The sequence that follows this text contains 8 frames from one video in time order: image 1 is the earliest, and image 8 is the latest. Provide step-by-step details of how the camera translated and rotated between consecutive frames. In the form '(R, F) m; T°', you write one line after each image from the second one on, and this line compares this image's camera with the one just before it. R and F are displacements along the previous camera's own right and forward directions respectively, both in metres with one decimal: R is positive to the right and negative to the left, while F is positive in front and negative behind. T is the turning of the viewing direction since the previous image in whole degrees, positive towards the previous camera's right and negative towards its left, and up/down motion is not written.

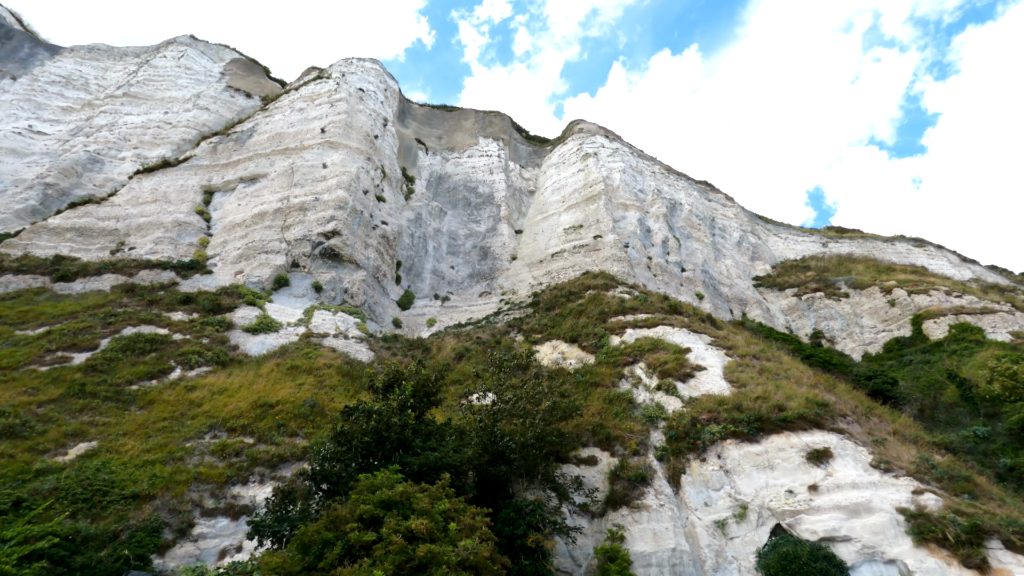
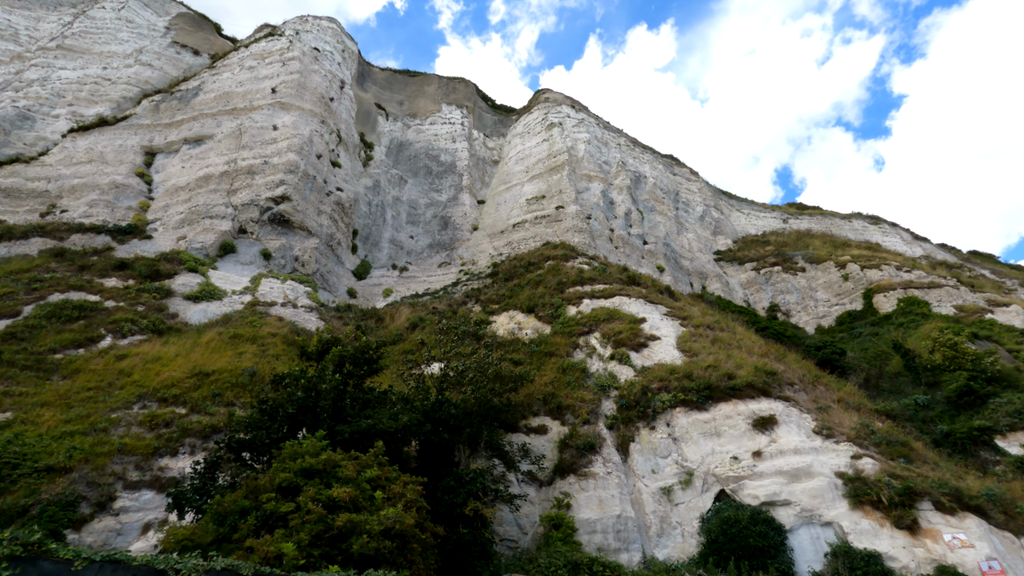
(+0.6, +0.4) m; +3°
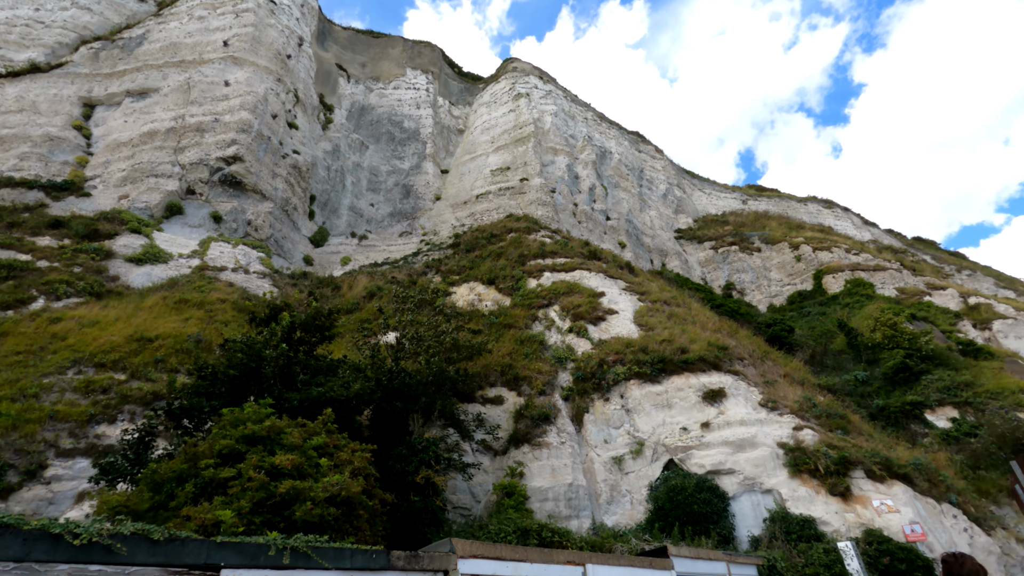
(+0.2, +0.1) m; +4°
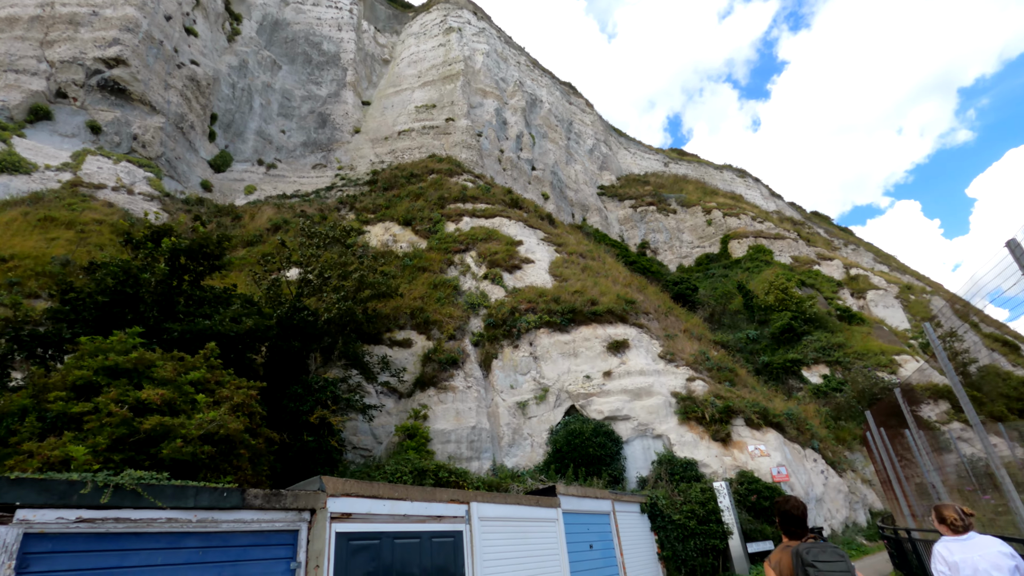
(+0.3, +0.3) m; +8°
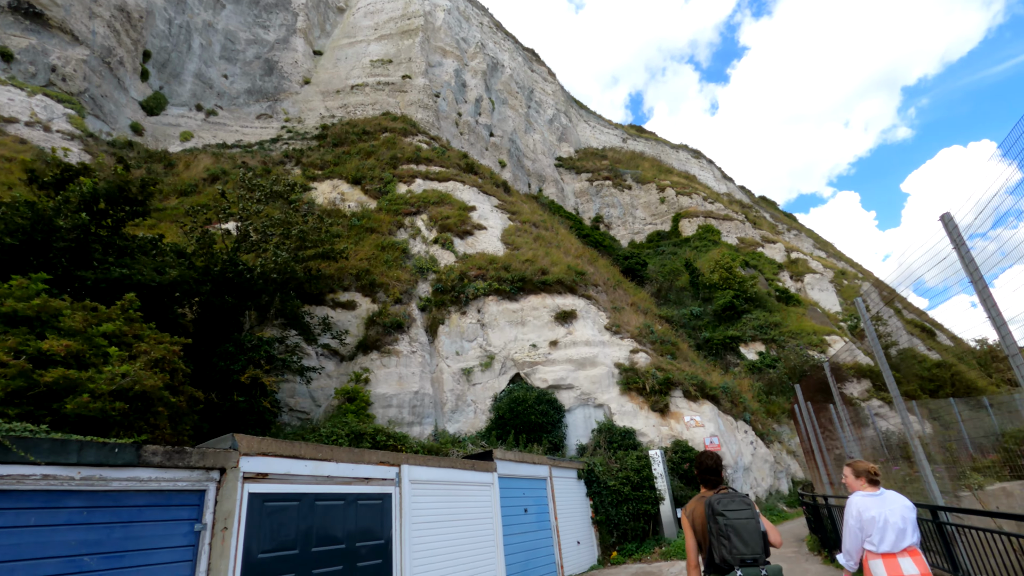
(+0.1, +0.2) m; +5°
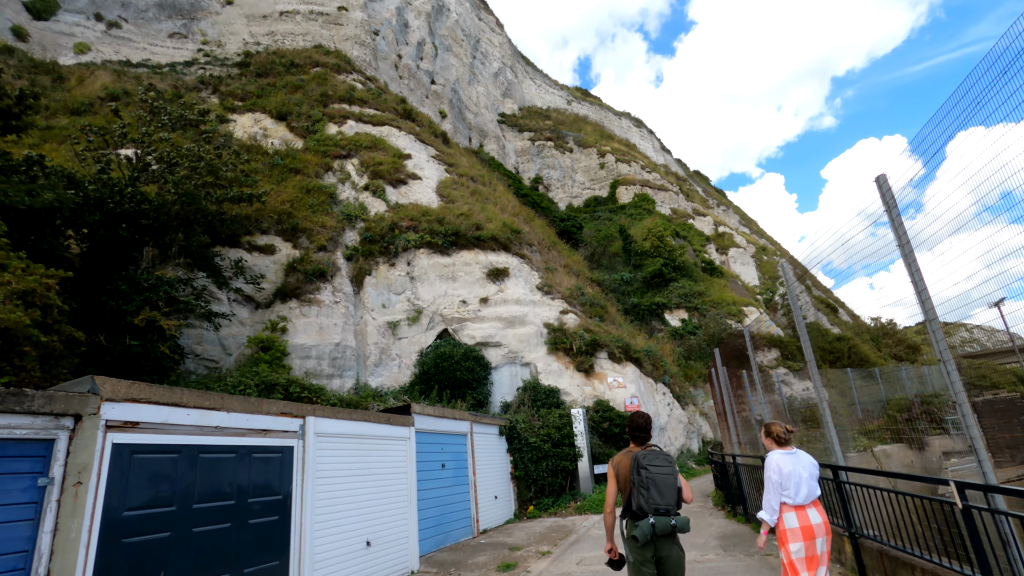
(+0.1, +0.3) m; +7°
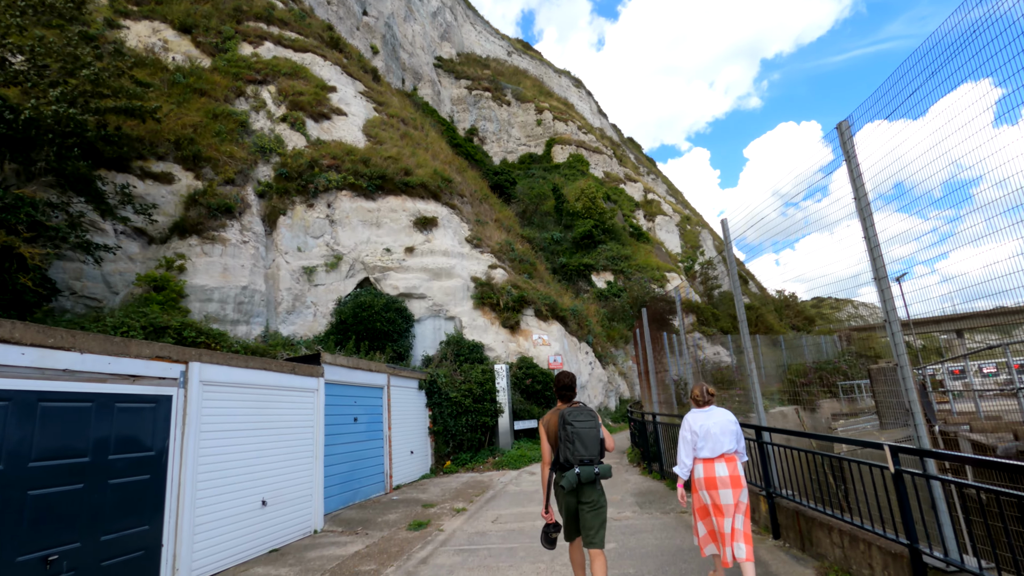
(0.0, +0.5) m; +8°
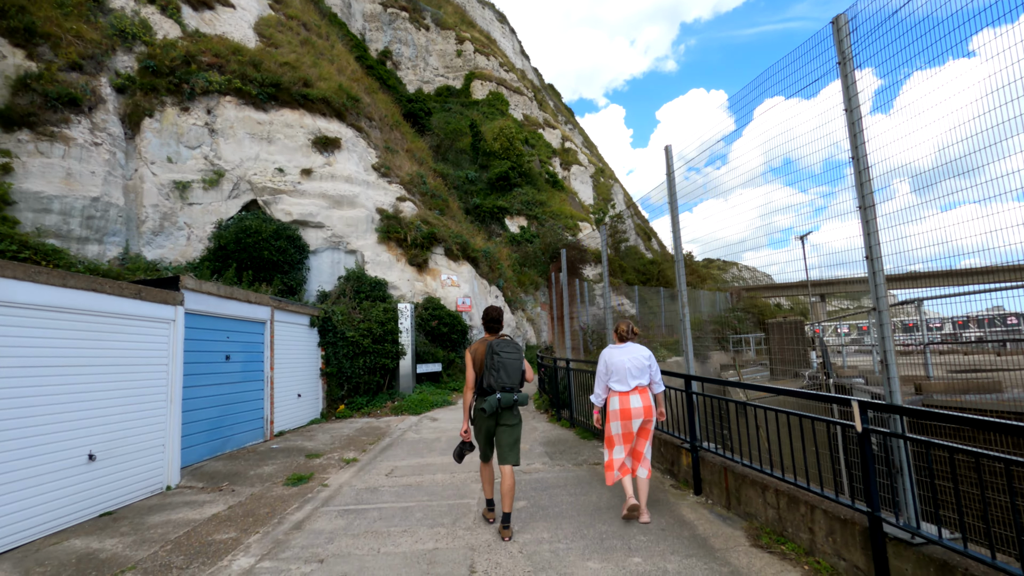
(0.0, +0.7) m; +10°
